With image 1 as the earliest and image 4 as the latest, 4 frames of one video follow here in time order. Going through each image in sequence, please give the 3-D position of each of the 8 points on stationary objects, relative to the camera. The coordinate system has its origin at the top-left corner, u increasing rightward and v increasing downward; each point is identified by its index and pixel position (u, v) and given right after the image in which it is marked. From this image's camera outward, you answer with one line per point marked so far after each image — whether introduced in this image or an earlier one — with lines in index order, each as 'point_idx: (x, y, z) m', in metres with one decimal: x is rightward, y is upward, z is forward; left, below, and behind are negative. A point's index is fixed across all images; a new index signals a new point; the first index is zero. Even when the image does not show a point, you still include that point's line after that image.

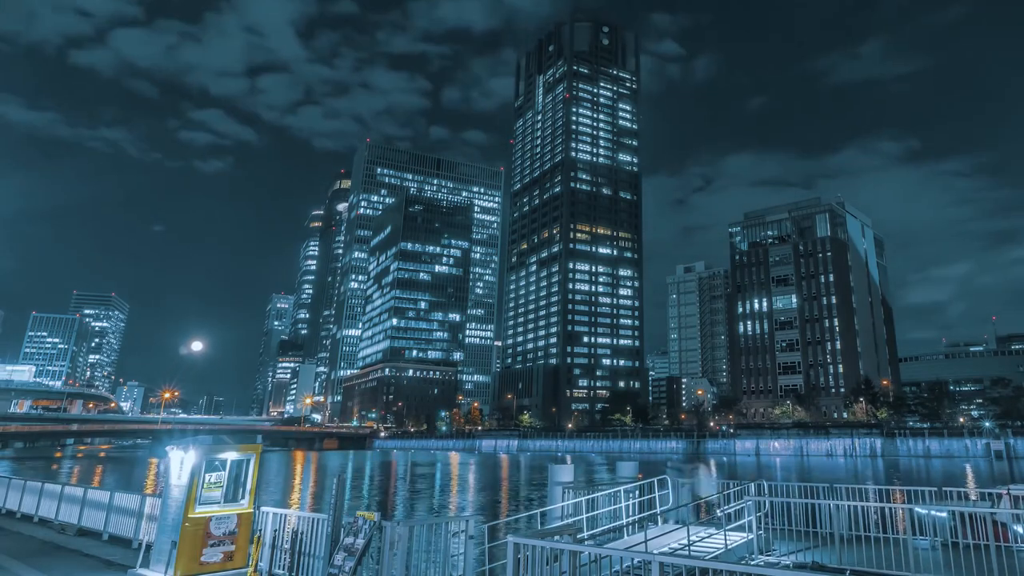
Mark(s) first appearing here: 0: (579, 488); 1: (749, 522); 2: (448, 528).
0: (+2.0, -5.8, +16.7) m
1: (+6.8, -6.7, +16.1) m
2: (-1.5, -5.8, +13.3) m
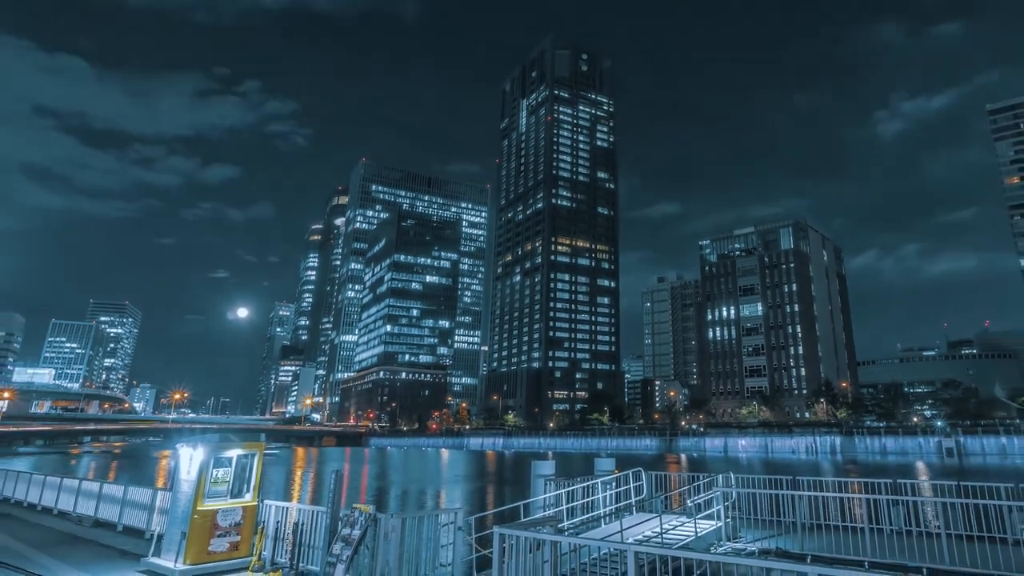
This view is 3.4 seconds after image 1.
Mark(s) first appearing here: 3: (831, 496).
0: (+1.6, -6.1, +17.8) m
1: (+6.4, -6.9, +17.3) m
2: (-1.9, -6.0, +14.3) m
3: (+9.3, -6.1, +16.2) m
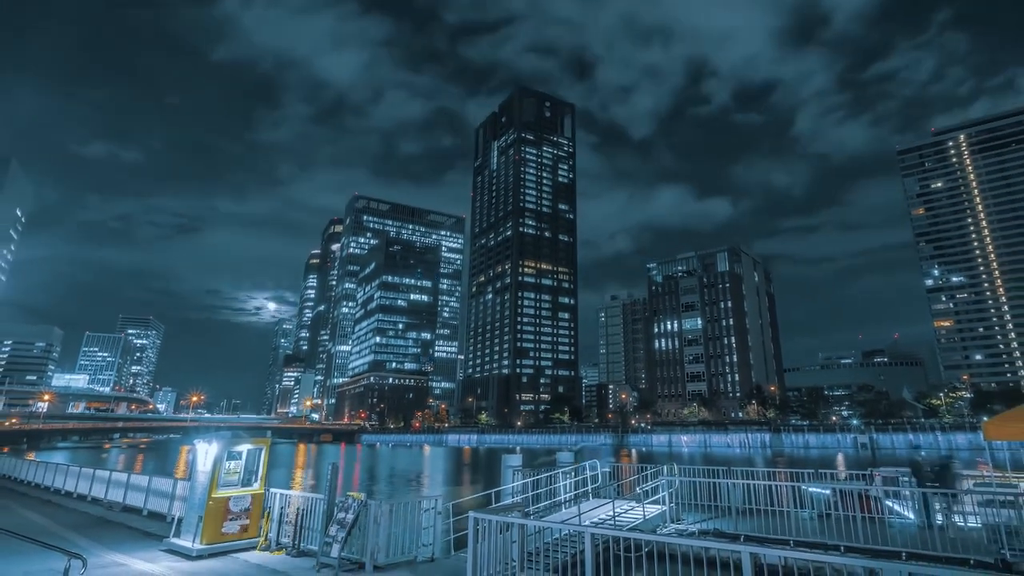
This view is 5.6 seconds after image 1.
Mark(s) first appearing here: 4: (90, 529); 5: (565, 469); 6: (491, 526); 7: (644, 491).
0: (+0.6, -6.7, +20.2) m
1: (+5.4, -7.5, +19.9) m
2: (-2.7, -6.5, +16.5) m
3: (+8.4, -6.7, +19.0) m
4: (-10.7, -6.1, +14.0) m
5: (+1.7, -6.0, +18.5) m
6: (-0.5, -6.0, +14.0) m
7: (+4.1, -6.4, +17.6) m
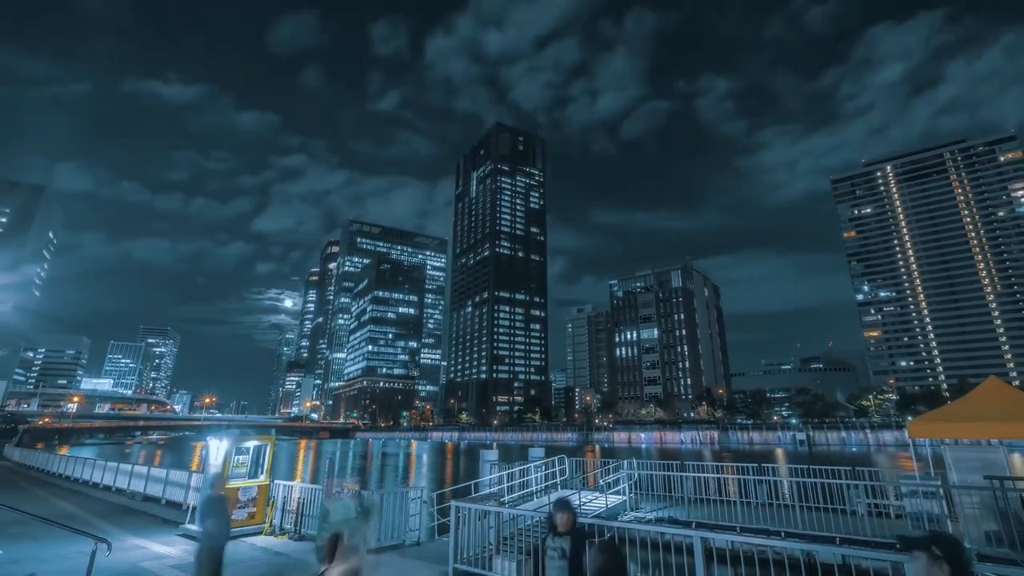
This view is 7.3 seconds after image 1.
0: (-0.3, -7.3, +22.4) m
1: (+4.5, -8.1, +22.3) m
2: (-3.4, -6.9, +18.5) m
3: (+7.5, -7.2, +21.6) m
4: (-11.3, -6.5, +15.6) m
5: (+0.9, -6.5, +20.7) m
6: (-1.2, -6.4, +16.2) m
7: (+3.3, -6.9, +20.0) m
